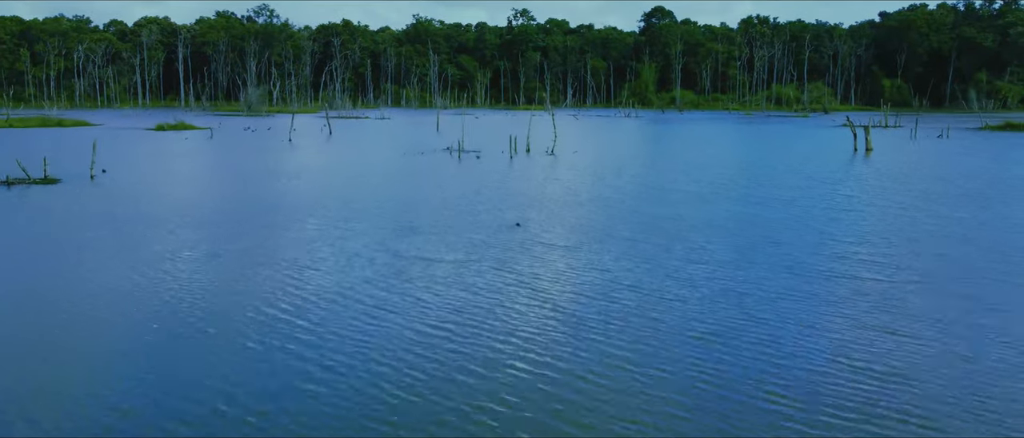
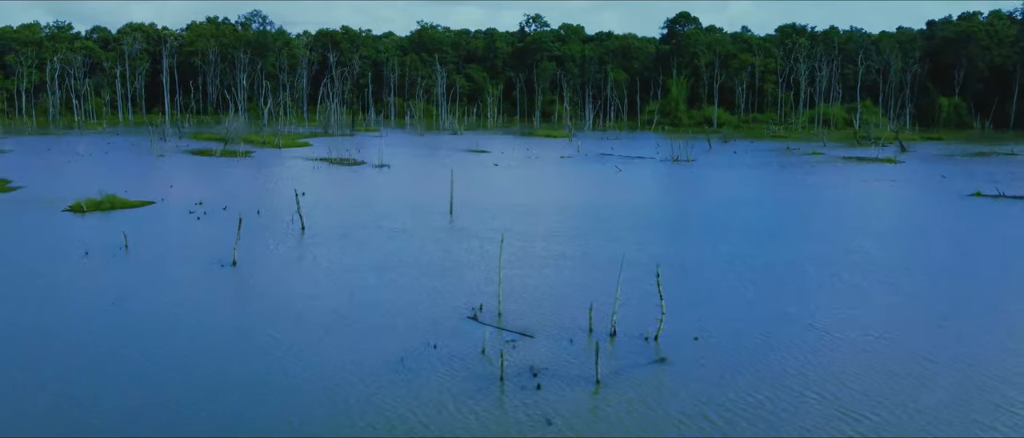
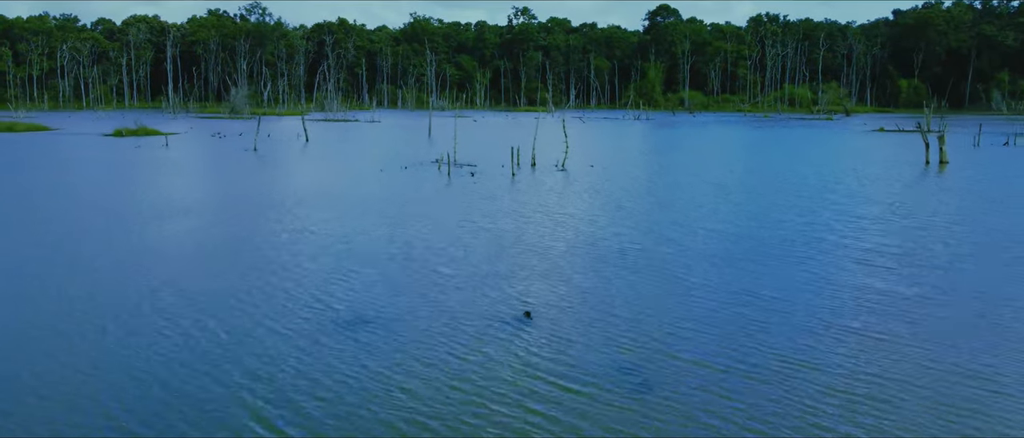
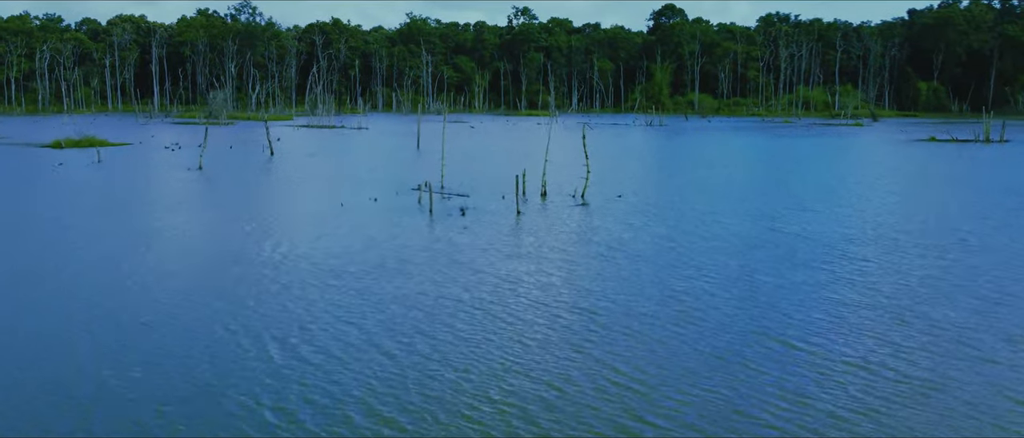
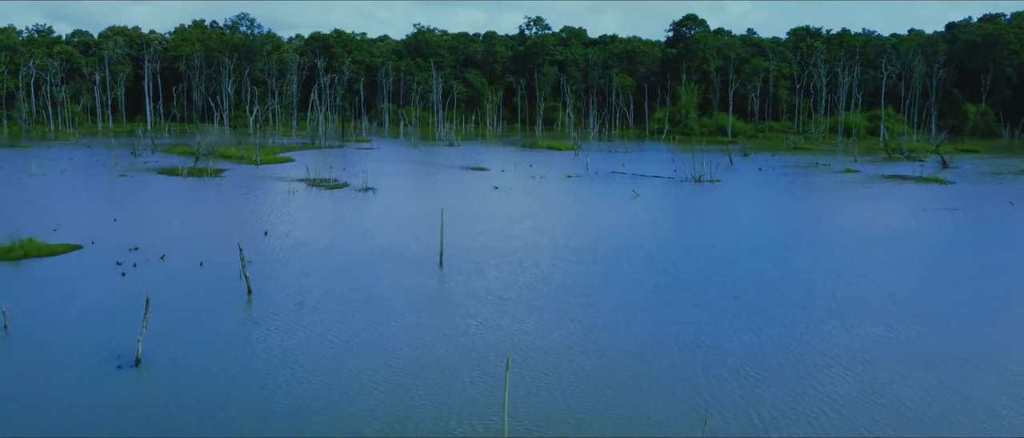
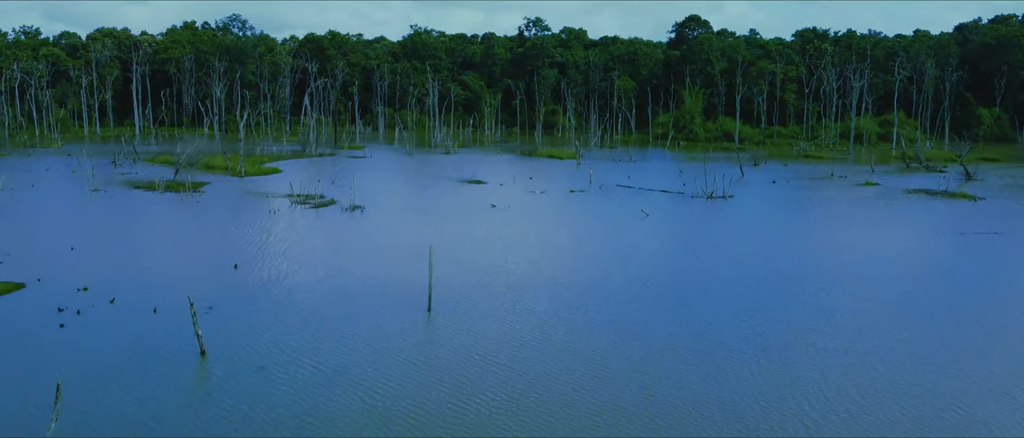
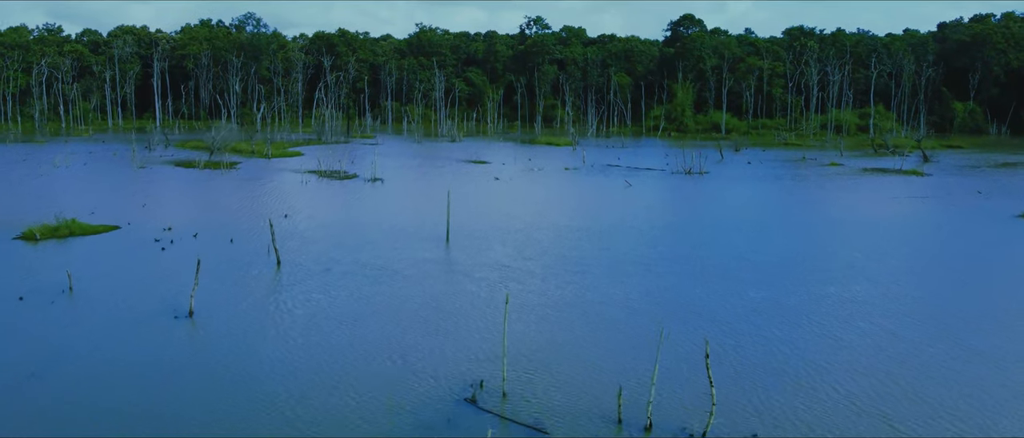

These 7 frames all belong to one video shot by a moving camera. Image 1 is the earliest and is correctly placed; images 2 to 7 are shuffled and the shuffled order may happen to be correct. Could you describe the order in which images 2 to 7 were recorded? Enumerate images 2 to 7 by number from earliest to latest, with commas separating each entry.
3, 4, 2, 7, 5, 6
